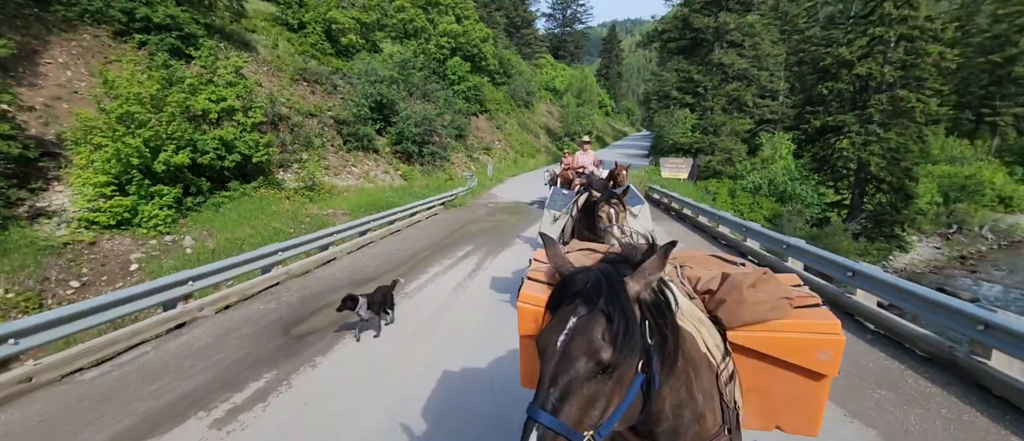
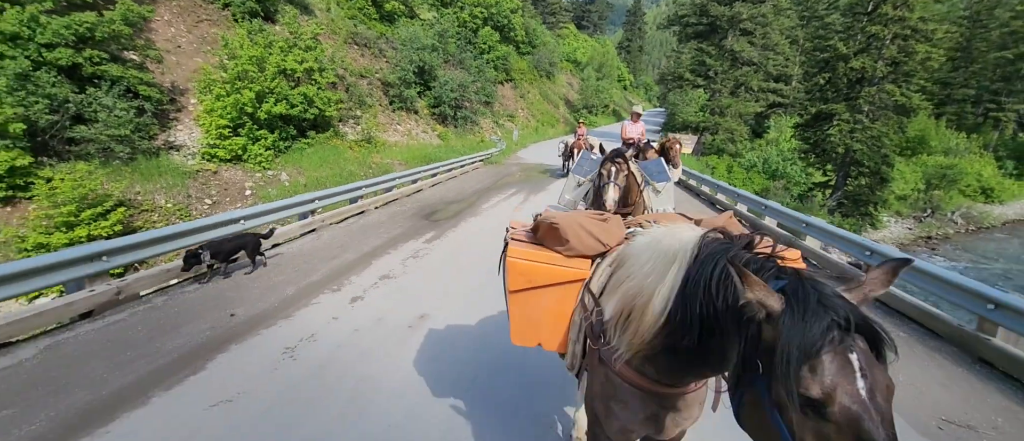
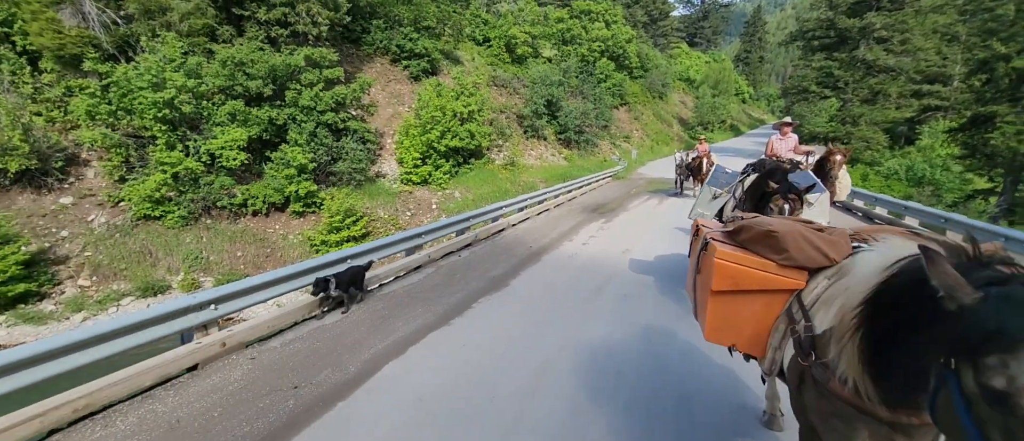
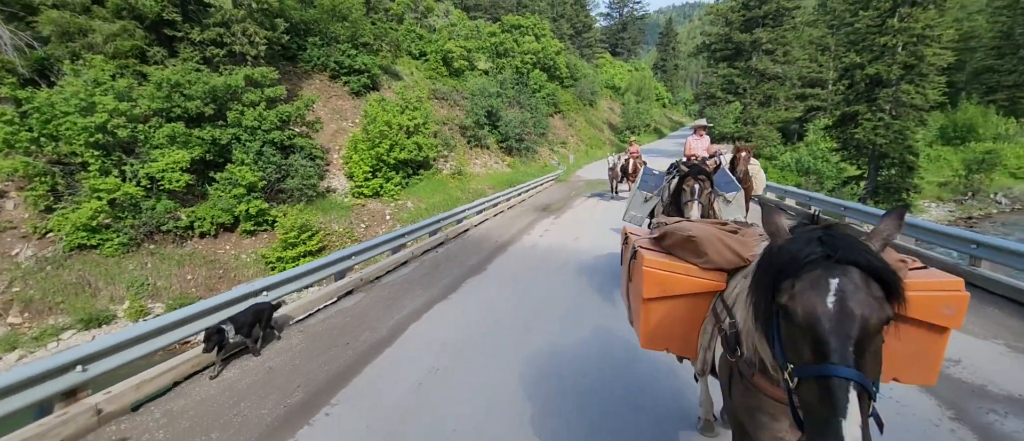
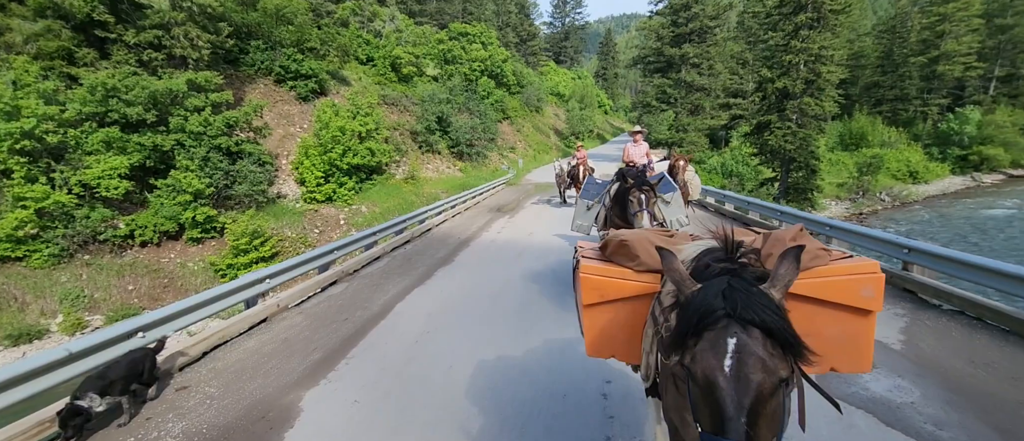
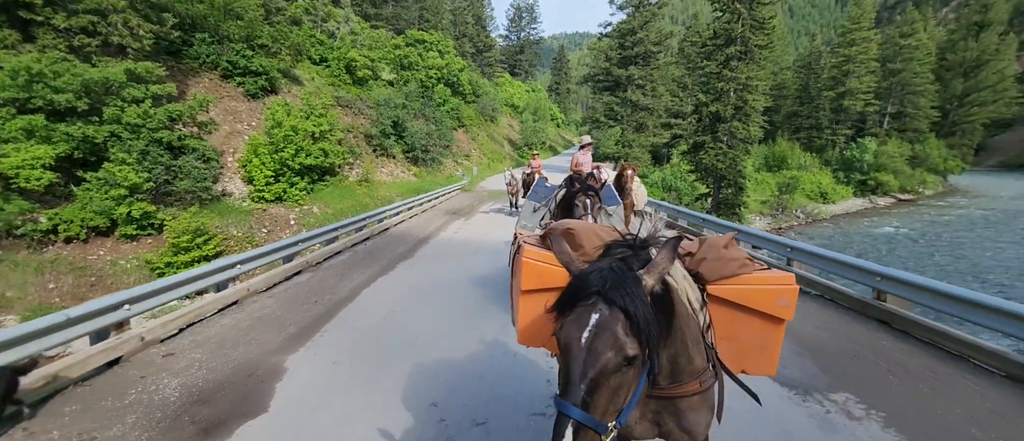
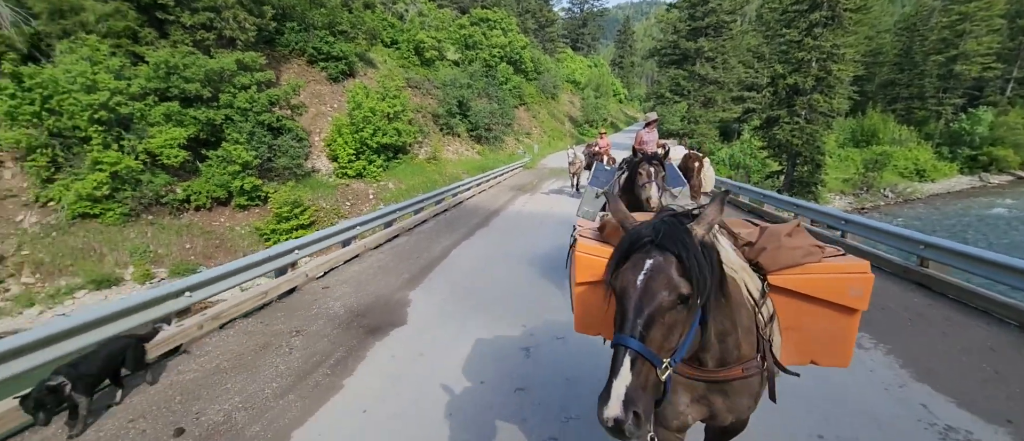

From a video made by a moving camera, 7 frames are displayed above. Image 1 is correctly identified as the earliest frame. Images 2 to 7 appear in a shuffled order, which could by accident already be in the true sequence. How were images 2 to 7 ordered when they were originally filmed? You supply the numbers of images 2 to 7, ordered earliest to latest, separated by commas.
2, 3, 4, 5, 6, 7
